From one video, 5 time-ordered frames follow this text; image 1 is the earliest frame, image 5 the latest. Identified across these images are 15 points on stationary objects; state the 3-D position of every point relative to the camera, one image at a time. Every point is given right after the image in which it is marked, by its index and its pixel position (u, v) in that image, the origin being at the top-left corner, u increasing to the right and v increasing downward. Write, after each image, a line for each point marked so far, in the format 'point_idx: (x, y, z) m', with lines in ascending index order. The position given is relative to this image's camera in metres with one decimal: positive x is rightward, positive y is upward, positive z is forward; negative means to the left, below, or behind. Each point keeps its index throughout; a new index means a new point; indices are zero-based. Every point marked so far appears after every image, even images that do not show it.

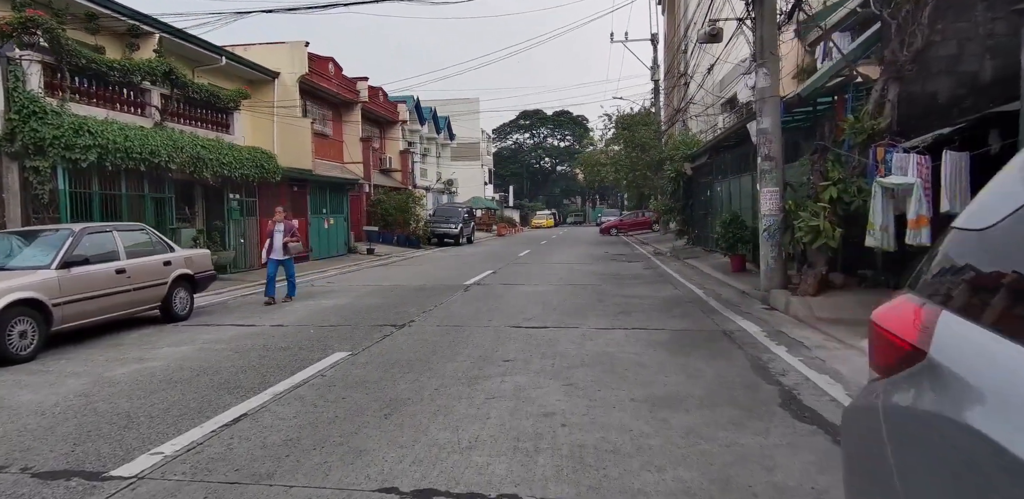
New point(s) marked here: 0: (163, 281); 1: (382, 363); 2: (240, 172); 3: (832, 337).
0: (-5.4, -0.5, +9.2) m
1: (-1.4, -1.3, +6.5) m
2: (-7.6, +2.2, +16.5) m
3: (+4.0, -1.1, +7.5) m
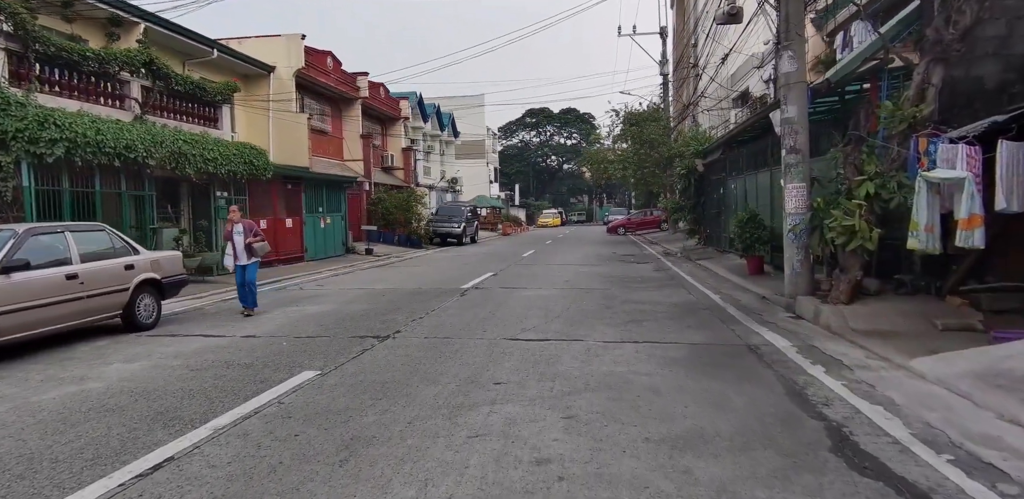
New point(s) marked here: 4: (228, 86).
0: (-5.5, -0.5, +8.4) m
1: (-1.5, -1.3, +5.6) m
2: (-7.6, +2.2, +15.7) m
3: (+4.0, -1.1, +6.5) m
4: (-8.2, +4.7, +17.0) m
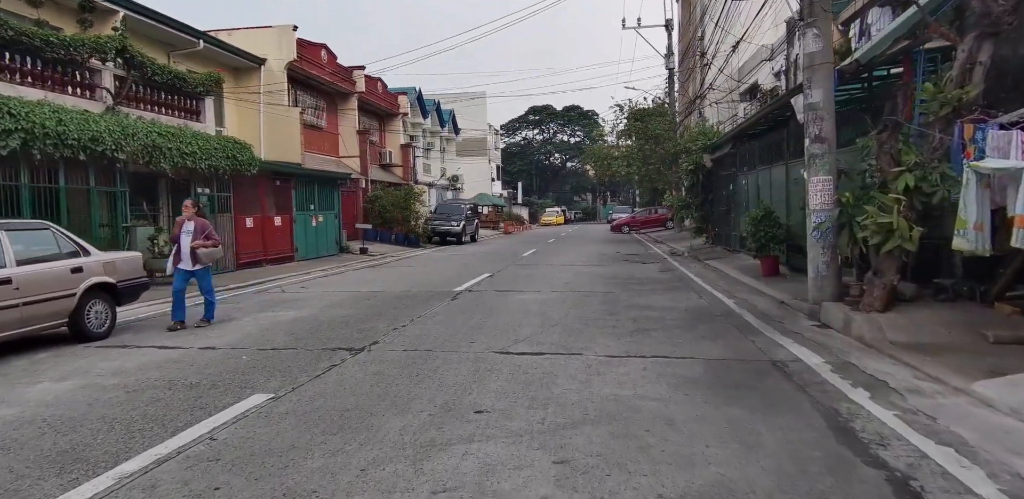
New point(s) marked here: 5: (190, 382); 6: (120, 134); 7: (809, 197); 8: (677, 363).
0: (-5.6, -0.5, +7.5) m
1: (-1.6, -1.3, +4.7) m
2: (-7.6, +2.2, +14.8) m
3: (+3.9, -1.2, +5.5) m
4: (-8.2, +4.7, +16.1) m
5: (-3.1, -1.3, +5.8) m
6: (-8.0, +2.4, +12.1) m
7: (+4.2, +0.7, +8.4) m
8: (+1.7, -1.2, +6.0) m
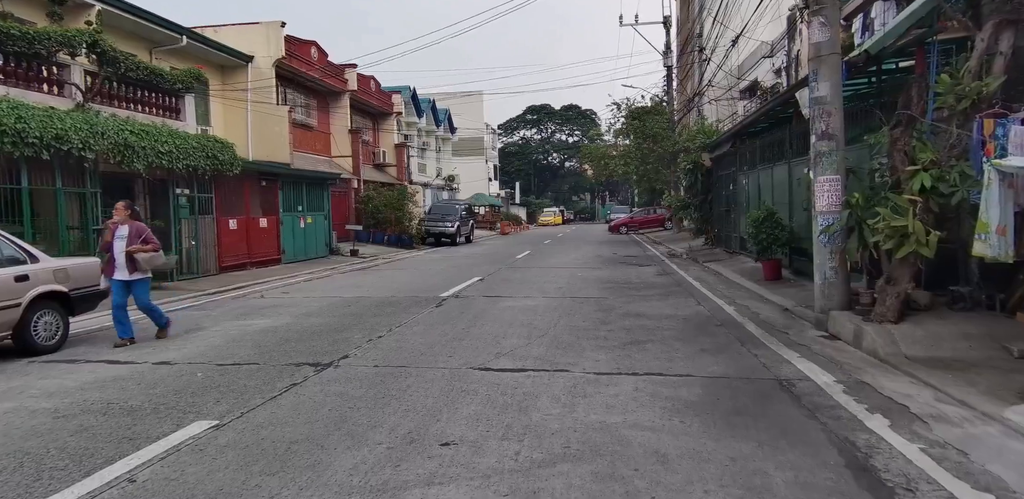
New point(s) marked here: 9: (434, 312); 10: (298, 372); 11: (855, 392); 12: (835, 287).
0: (-5.8, -0.6, +6.9) m
1: (-1.8, -1.4, +4.1) m
2: (-7.9, +2.1, +14.2) m
3: (+3.7, -1.2, +5.0) m
4: (-8.4, +4.6, +15.5) m
5: (-3.3, -1.4, +5.2) m
6: (-8.3, +2.3, +11.5) m
7: (+4.0, +0.7, +7.8) m
8: (+1.5, -1.2, +5.5) m
9: (-1.3, -1.0, +9.8) m
10: (-2.2, -1.3, +6.2) m
11: (+3.0, -1.2, +5.1) m
12: (+4.2, -0.5, +7.7) m
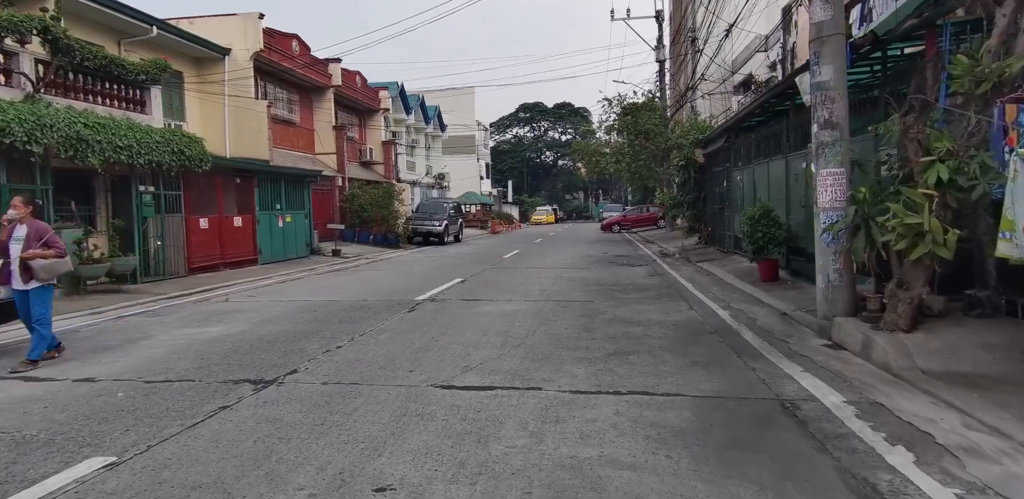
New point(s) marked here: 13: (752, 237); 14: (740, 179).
0: (-6.1, -0.6, +6.1) m
1: (-2.1, -1.4, +3.3) m
2: (-8.2, +2.1, +13.4) m
3: (+3.4, -1.2, +4.3) m
4: (-8.9, +4.6, +14.7) m
5: (-3.6, -1.4, +4.4) m
6: (-8.6, +2.3, +10.7) m
7: (+3.7, +0.7, +7.1) m
8: (+1.2, -1.2, +4.7) m
9: (-1.6, -1.0, +9.1) m
10: (-2.5, -1.3, +5.4) m
11: (+2.7, -1.2, +4.4) m
12: (+3.9, -0.5, +7.0) m
13: (+4.7, +0.2, +11.6) m
14: (+6.2, +1.9, +16.0) m
